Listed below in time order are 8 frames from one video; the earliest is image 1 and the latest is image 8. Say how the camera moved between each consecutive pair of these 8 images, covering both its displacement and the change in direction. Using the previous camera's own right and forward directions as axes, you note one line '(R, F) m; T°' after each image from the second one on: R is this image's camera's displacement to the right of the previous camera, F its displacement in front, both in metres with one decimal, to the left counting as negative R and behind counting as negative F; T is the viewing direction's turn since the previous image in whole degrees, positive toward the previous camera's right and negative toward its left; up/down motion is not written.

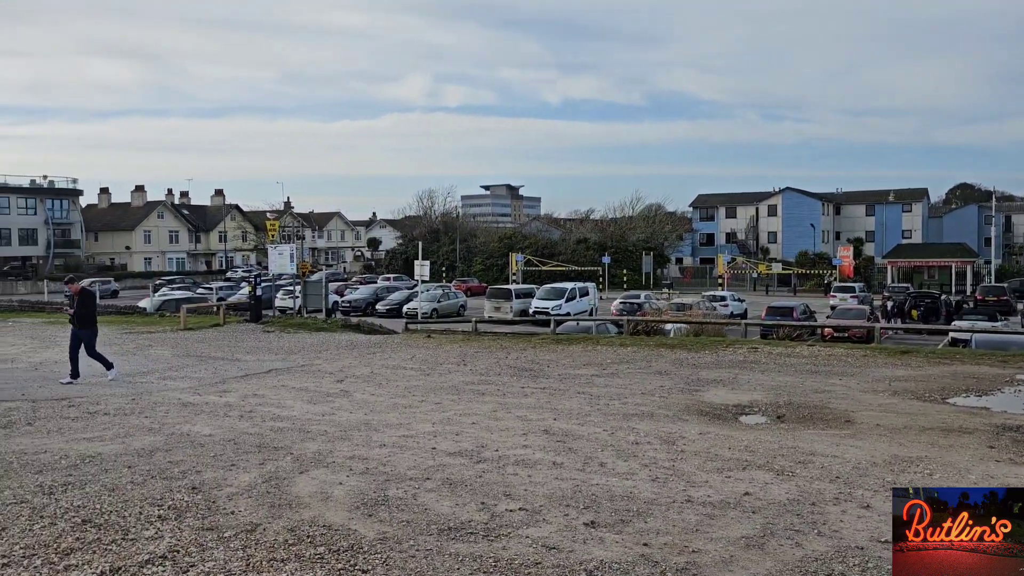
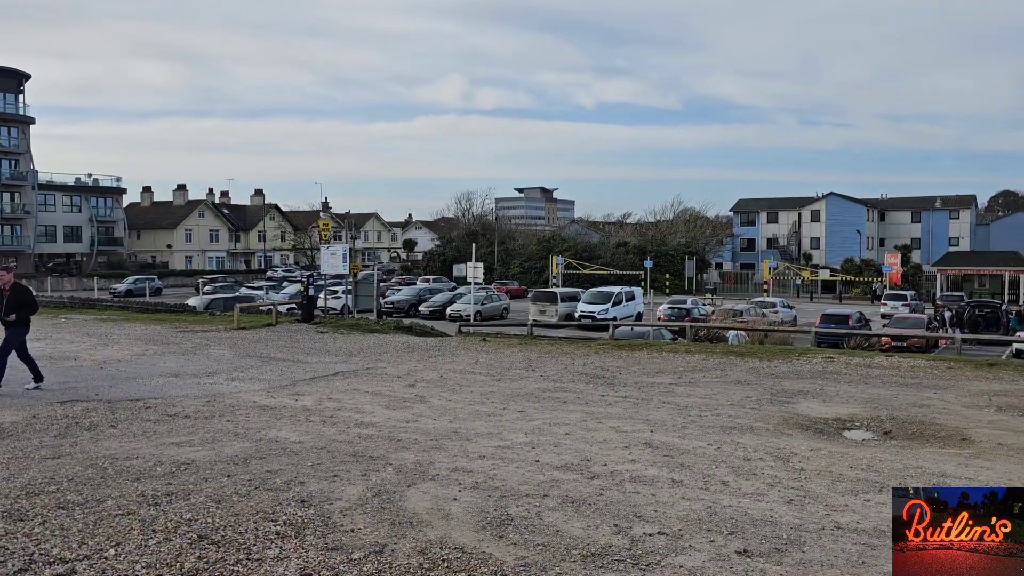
(-0.9, +0.5) m; -2°
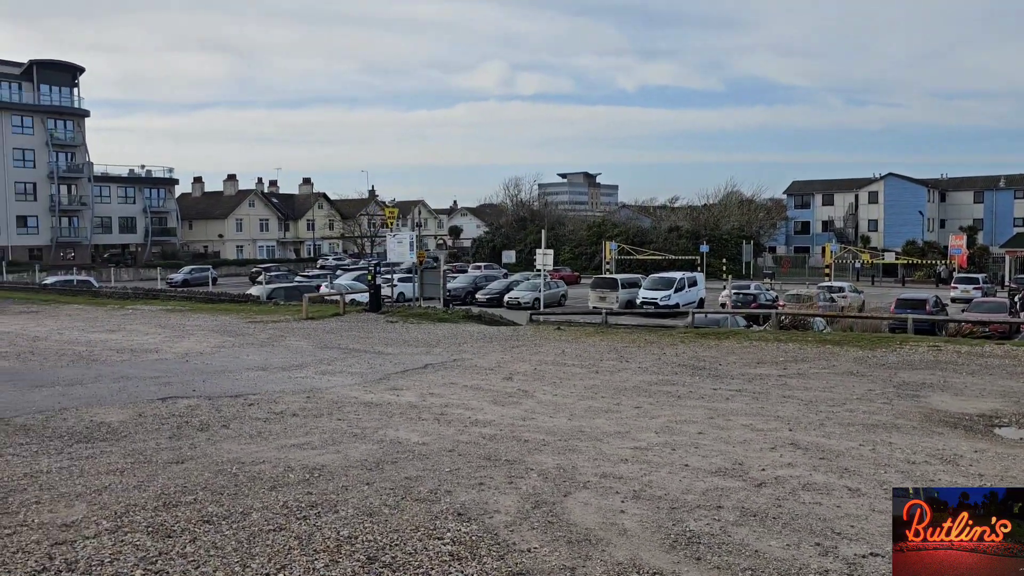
(-1.1, +0.7) m; -3°
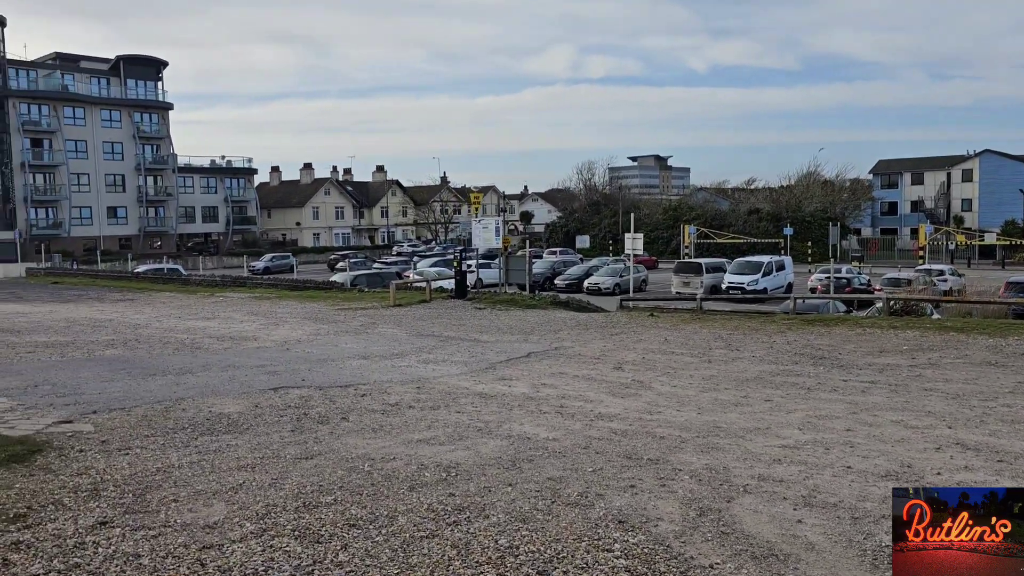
(-0.7, +0.5) m; -5°
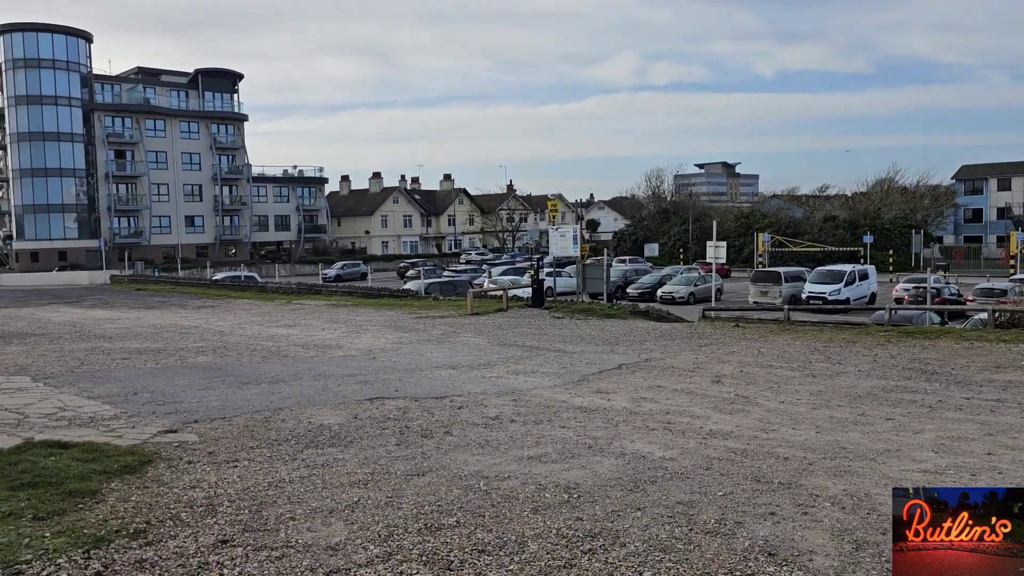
(-0.5, +0.4) m; -4°
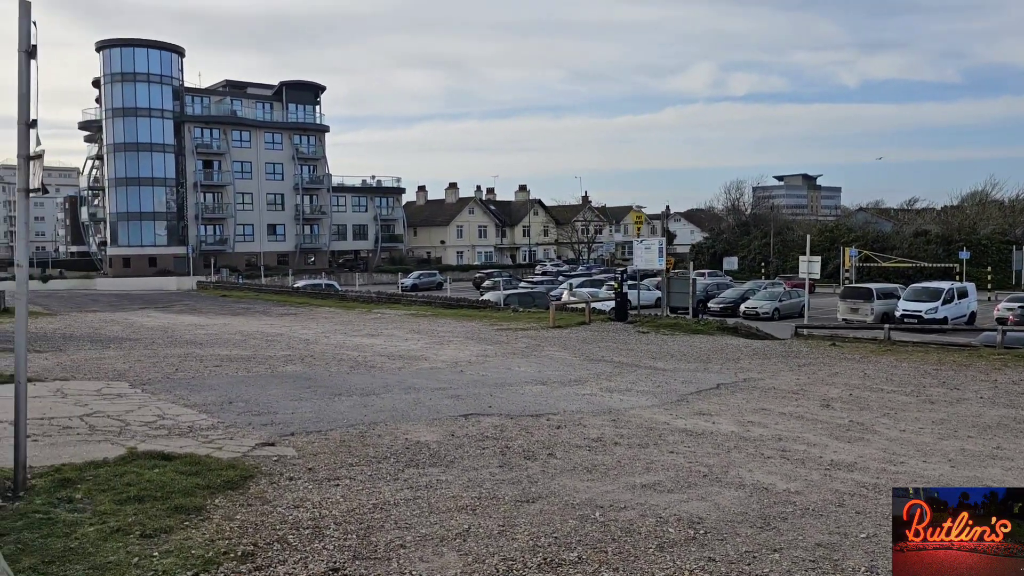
(-0.4, +0.4) m; -5°
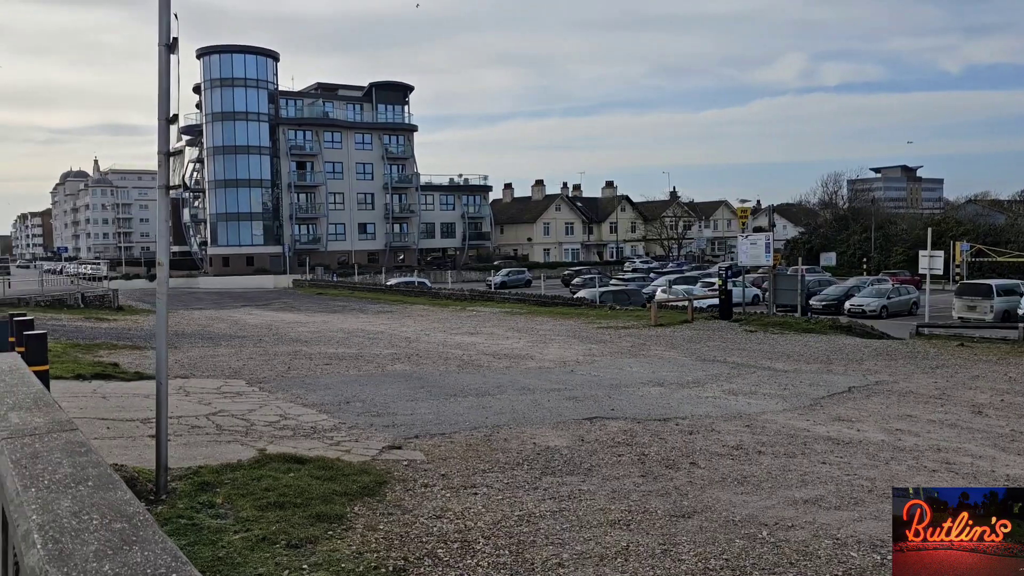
(-0.5, +0.4) m; -6°
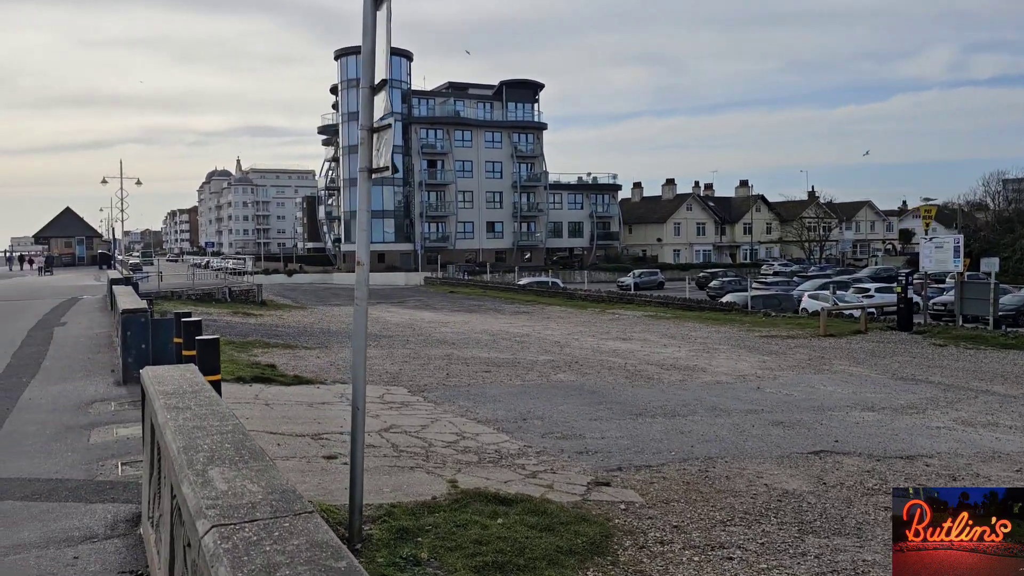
(-1.0, +1.3) m; -8°
